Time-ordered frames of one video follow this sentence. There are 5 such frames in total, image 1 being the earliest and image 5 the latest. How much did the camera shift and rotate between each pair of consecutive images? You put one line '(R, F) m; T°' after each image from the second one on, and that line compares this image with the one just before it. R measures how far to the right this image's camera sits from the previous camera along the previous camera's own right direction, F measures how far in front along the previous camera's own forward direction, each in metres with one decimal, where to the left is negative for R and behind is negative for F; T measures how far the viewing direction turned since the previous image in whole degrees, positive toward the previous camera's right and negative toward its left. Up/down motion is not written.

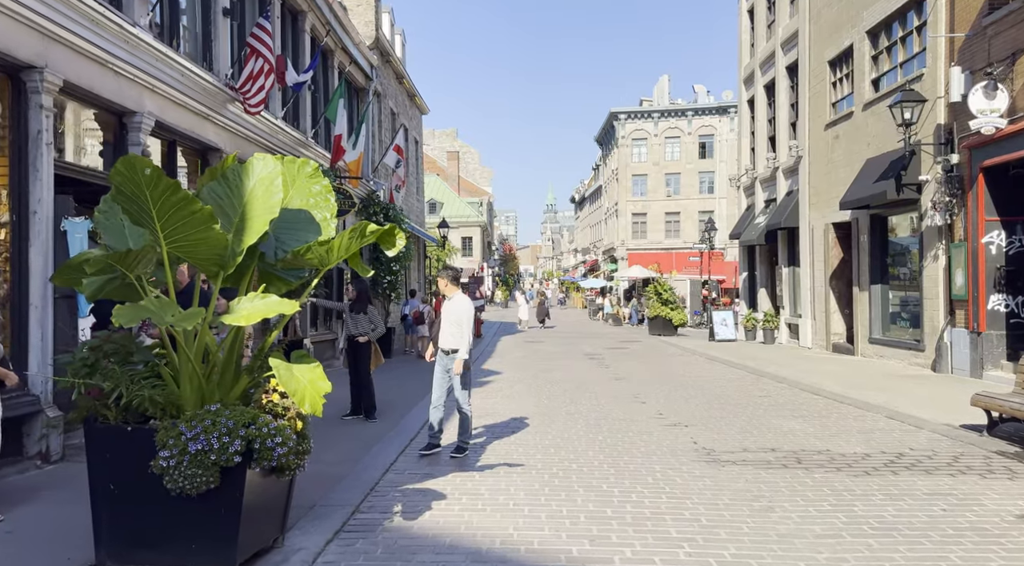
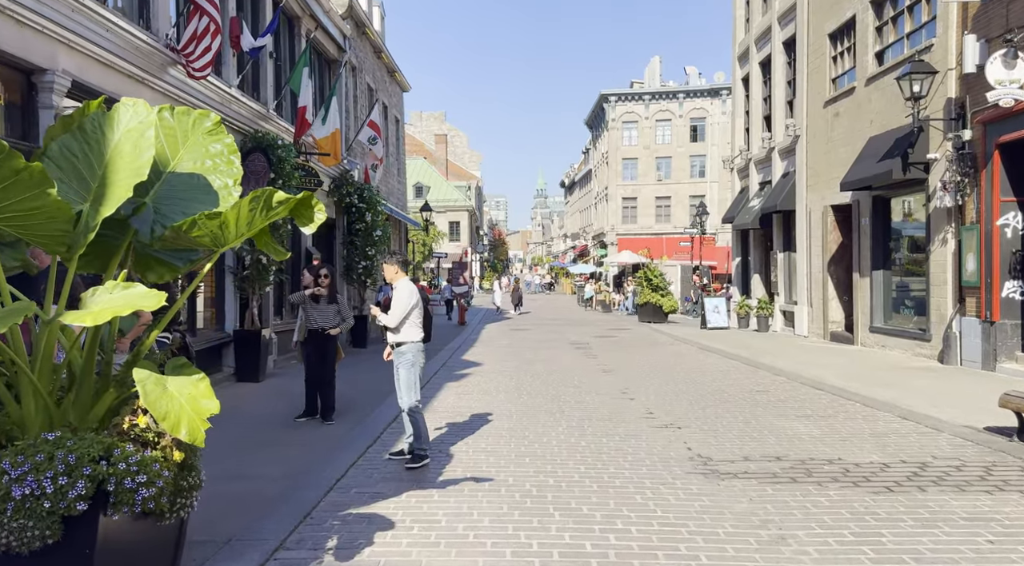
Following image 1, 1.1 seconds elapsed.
(+0.2, +1.0) m; +1°
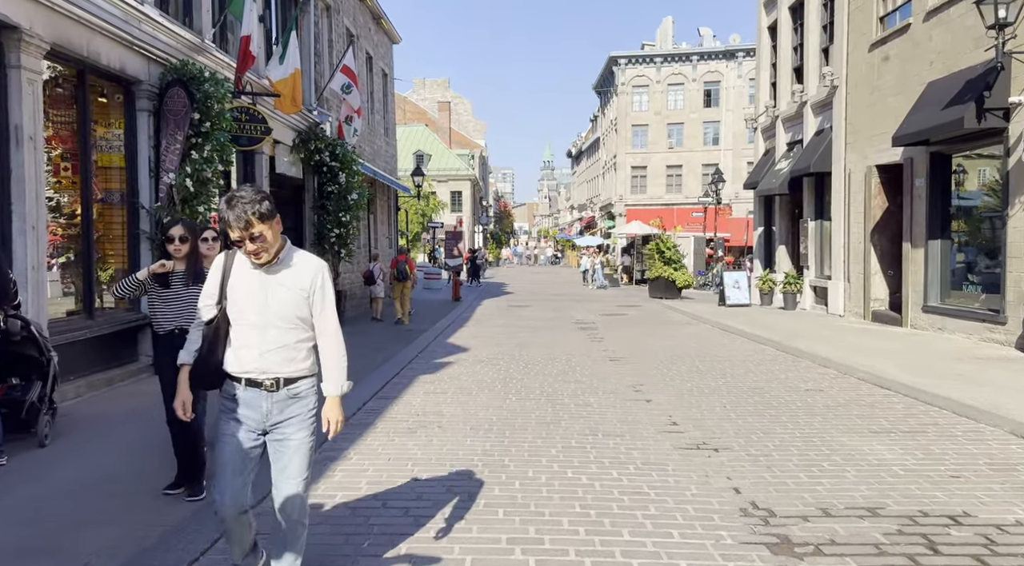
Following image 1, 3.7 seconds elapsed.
(+0.2, +2.3) m; 0°
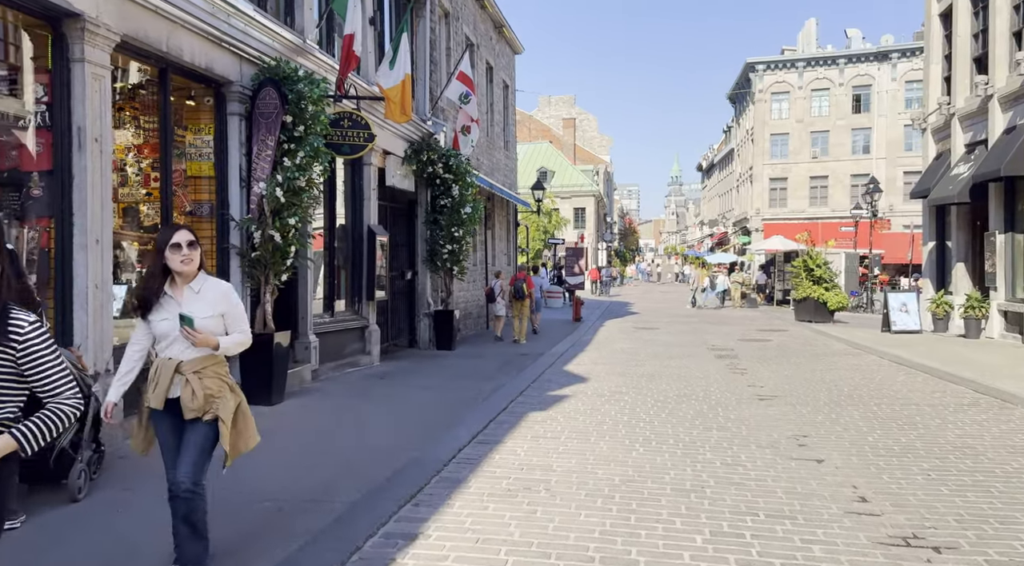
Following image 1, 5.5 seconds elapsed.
(0.0, +1.6) m; -8°
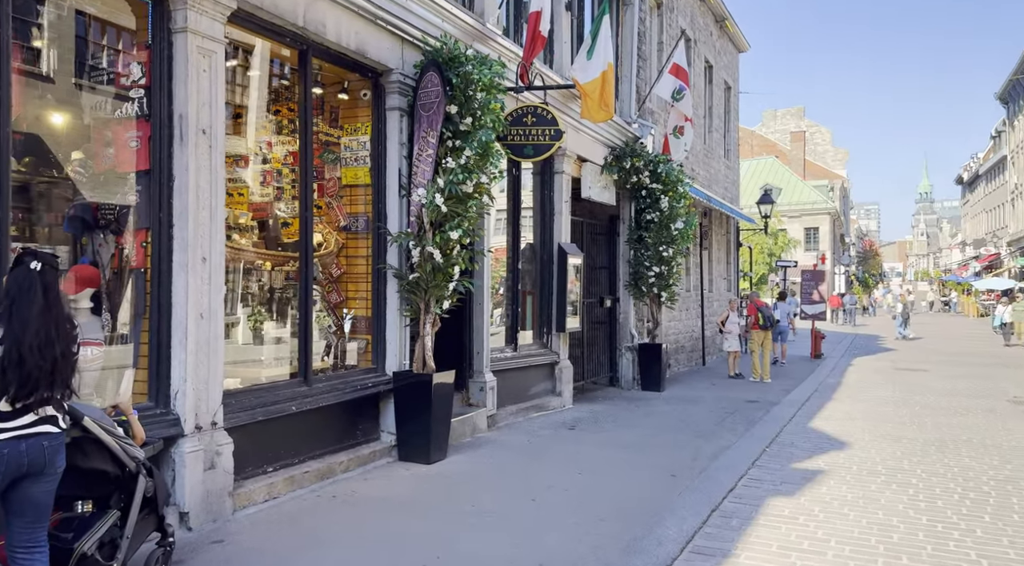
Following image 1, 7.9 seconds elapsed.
(-0.1, +2.4) m; -14°
